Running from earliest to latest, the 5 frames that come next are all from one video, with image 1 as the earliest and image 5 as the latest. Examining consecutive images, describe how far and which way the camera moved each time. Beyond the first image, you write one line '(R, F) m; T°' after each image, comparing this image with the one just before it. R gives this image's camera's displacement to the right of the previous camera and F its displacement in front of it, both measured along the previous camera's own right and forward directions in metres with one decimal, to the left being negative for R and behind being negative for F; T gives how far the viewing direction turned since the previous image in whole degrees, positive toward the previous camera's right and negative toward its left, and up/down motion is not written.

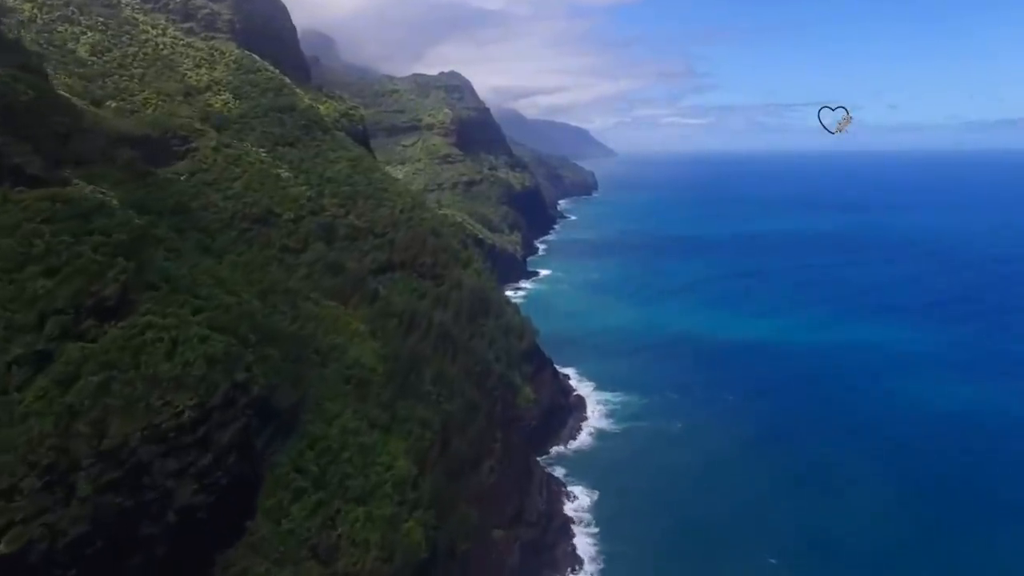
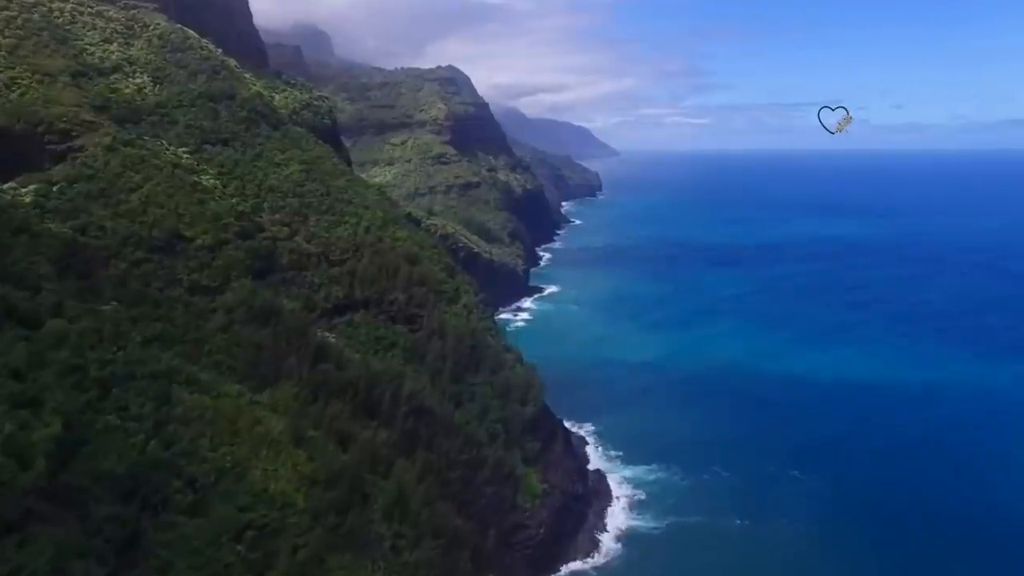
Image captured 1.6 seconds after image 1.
(0.0, +15.6) m; 0°
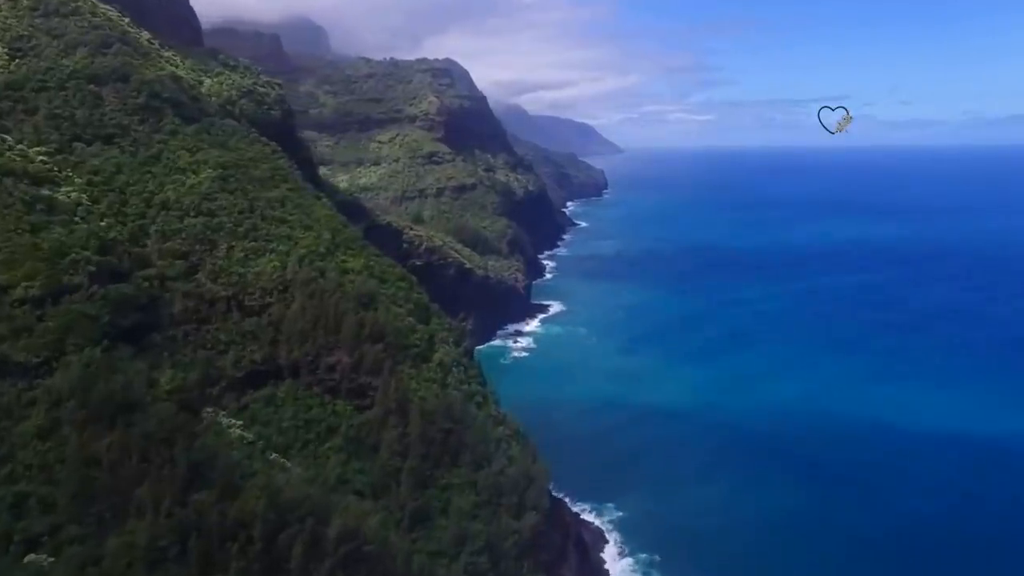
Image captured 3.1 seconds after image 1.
(+0.3, +14.3) m; 0°
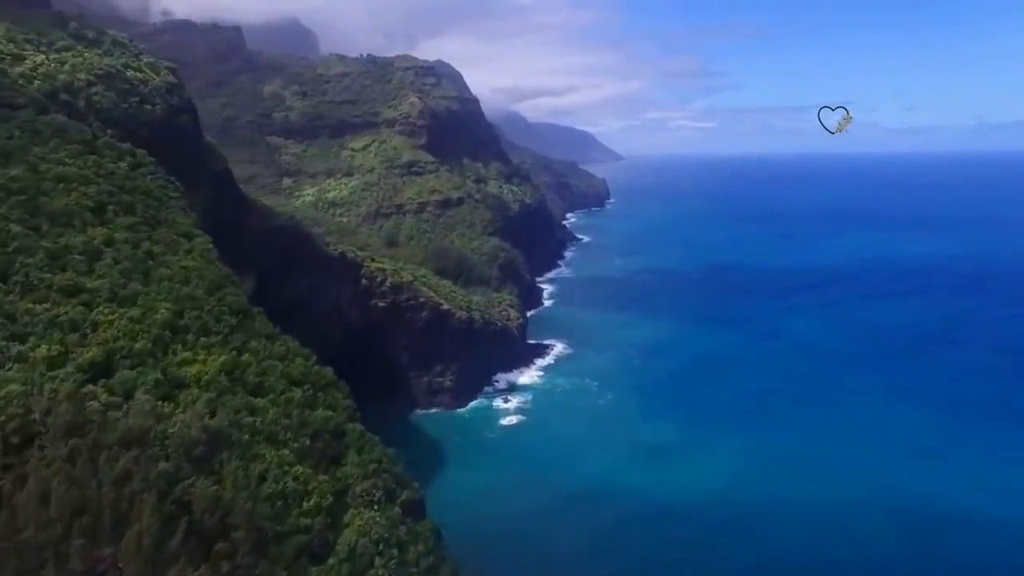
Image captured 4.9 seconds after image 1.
(+0.5, +17.4) m; 0°
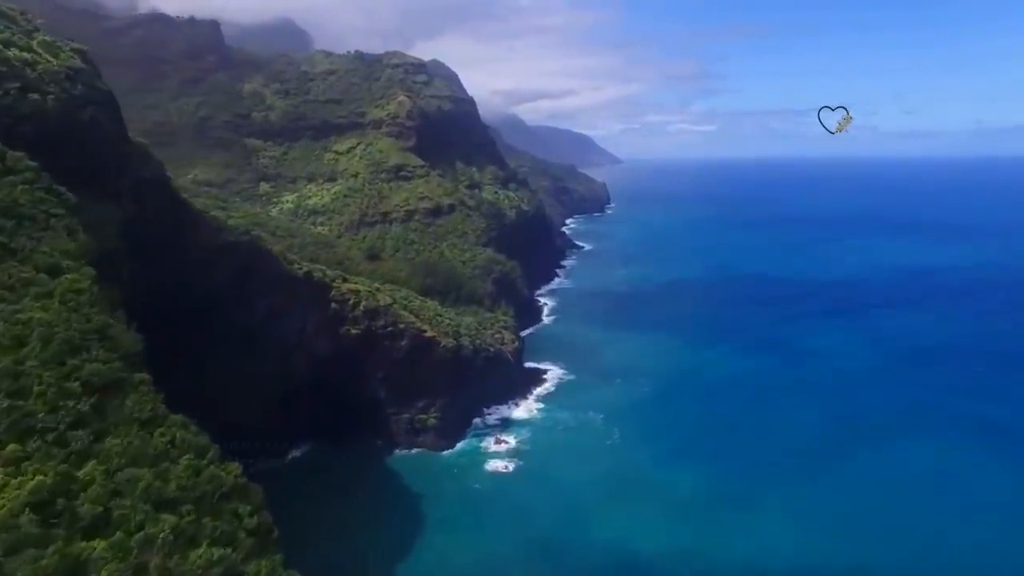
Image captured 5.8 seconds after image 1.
(+0.2, +8.6) m; 0°
